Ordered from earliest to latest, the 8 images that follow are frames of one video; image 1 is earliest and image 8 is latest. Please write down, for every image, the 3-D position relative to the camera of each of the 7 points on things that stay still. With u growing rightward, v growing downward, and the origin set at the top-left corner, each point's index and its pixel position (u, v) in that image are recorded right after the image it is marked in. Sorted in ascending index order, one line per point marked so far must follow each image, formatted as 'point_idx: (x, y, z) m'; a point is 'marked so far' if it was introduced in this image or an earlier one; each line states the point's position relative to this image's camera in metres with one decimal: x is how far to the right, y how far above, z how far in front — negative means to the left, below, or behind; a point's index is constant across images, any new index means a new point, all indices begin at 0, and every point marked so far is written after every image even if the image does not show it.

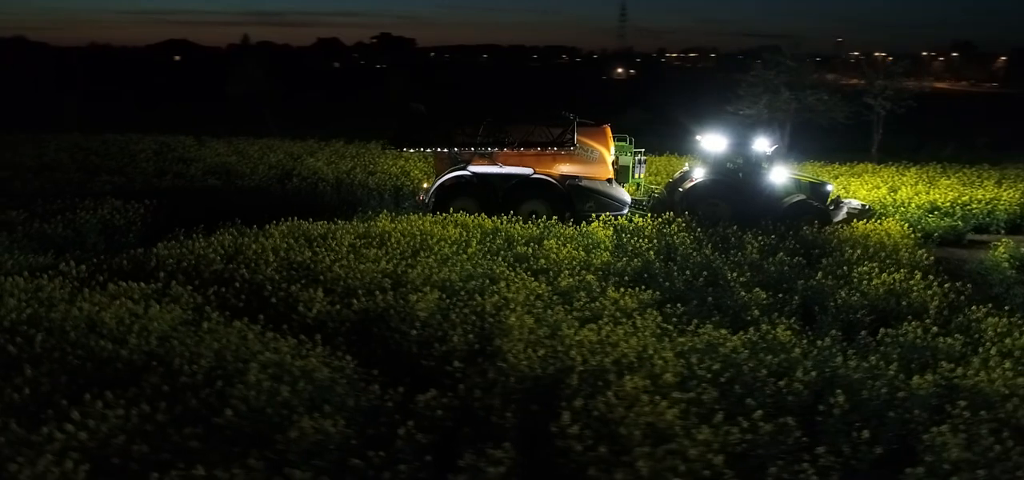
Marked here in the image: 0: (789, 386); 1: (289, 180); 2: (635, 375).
0: (+2.1, -1.1, +5.5) m
1: (-4.2, +1.1, +13.6) m
2: (+0.9, -1.0, +5.3) m
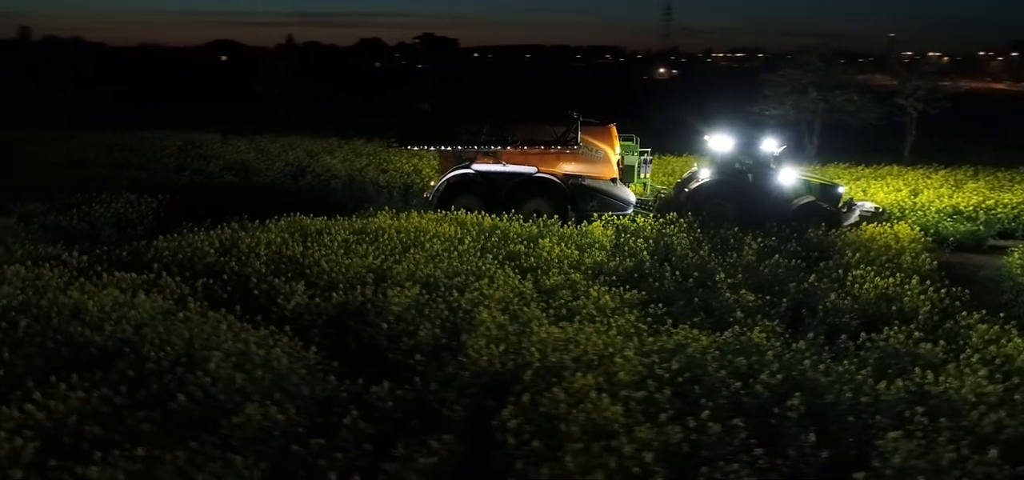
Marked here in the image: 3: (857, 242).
0: (+1.8, -1.1, +5.4) m
1: (-4.0, +1.2, +13.9) m
2: (+0.6, -1.0, +5.4) m
3: (+4.9, 0.0, +10.2) m
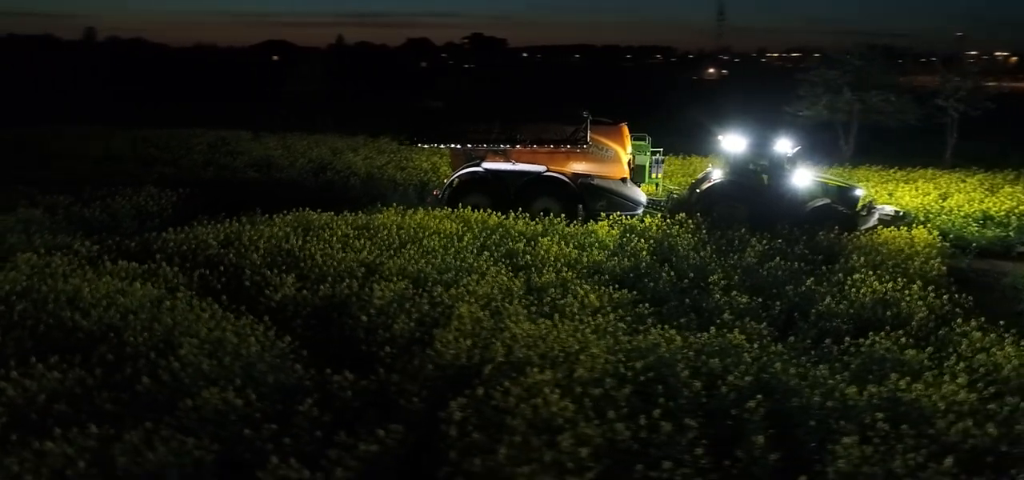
0: (+1.5, -1.1, +5.4) m
1: (-3.7, +1.3, +14.2) m
2: (+0.3, -1.0, +5.4) m
3: (+5.0, -0.1, +9.9) m
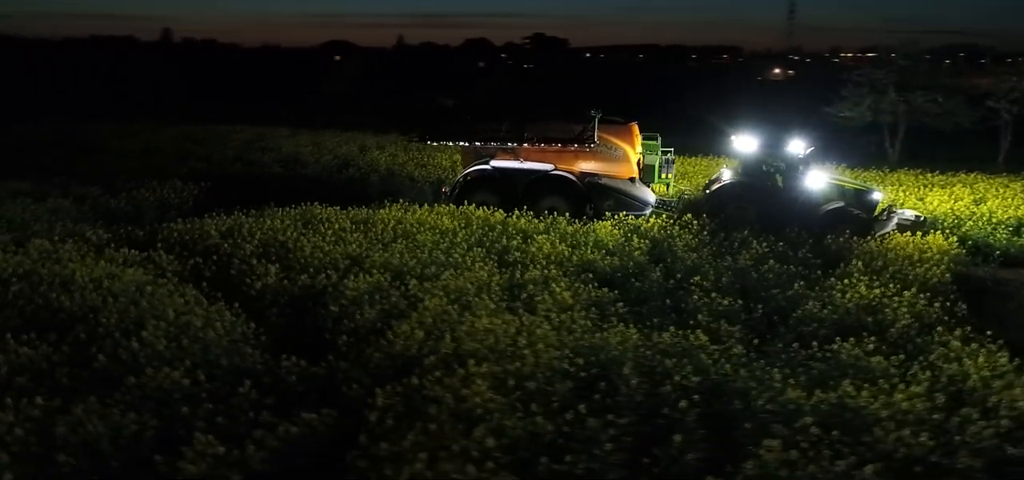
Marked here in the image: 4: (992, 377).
0: (+1.1, -1.1, +5.4) m
1: (-3.4, +1.4, +14.6) m
2: (-0.1, -0.9, +5.5) m
3: (+4.9, -0.1, +9.6) m
4: (+3.8, -1.1, +5.6) m
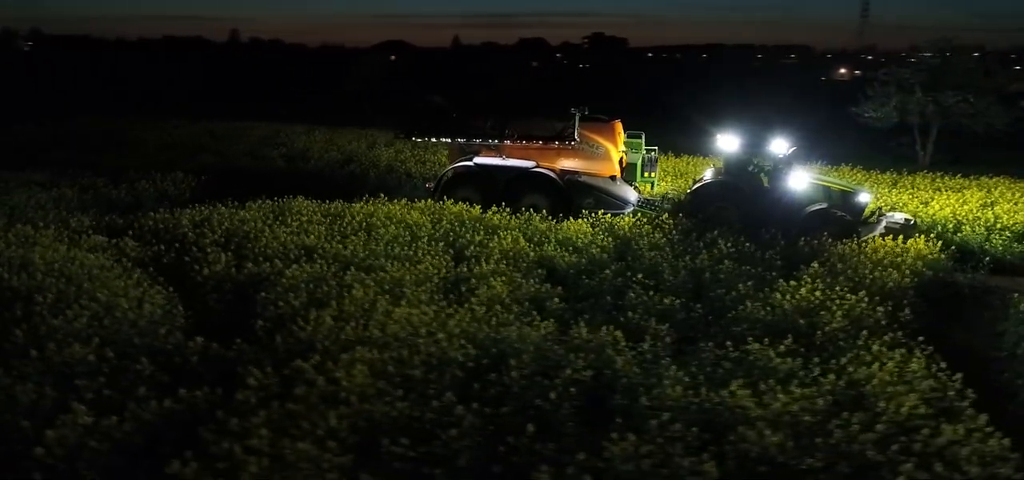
0: (+0.2, -1.1, +5.4) m
1: (-3.4, +1.6, +14.9) m
2: (-1.0, -0.9, +5.6) m
3: (+4.4, -0.2, +9.3) m
4: (+2.9, -1.1, +5.5) m
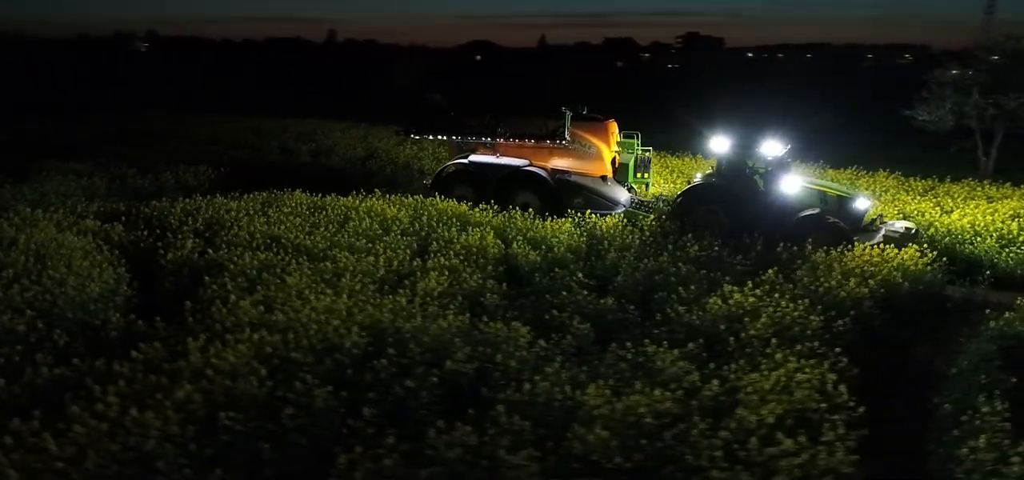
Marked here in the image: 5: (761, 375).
0: (-0.7, -1.0, +5.6) m
1: (-3.1, +1.7, +15.5) m
2: (-1.9, -0.8, +6.0) m
3: (+3.9, -0.3, +9.0) m
4: (+2.0, -1.1, +5.3) m
5: (+2.0, -1.1, +5.7) m
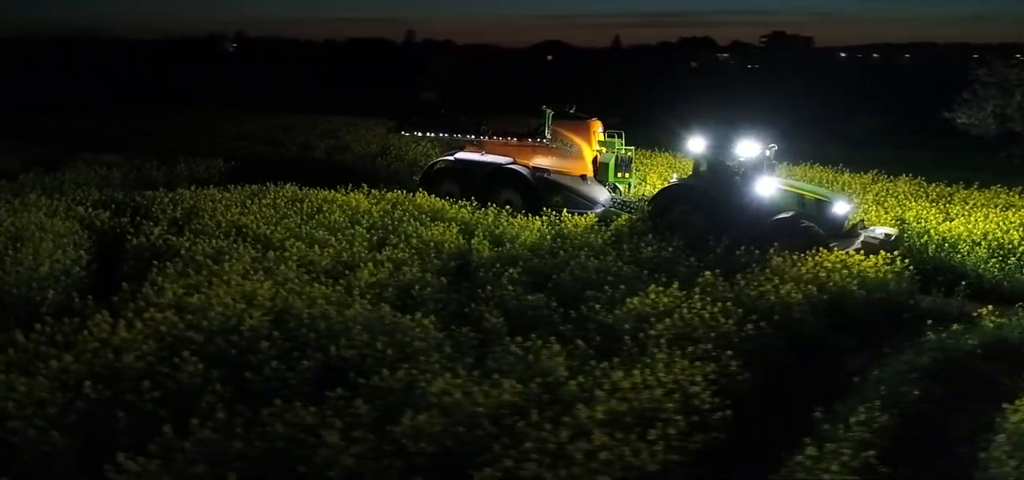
0: (-1.7, -0.9, +5.9) m
1: (-2.9, +1.8, +15.9) m
2: (-2.8, -0.7, +6.3) m
3: (+3.3, -0.3, +8.7) m
4: (+0.9, -1.1, +5.3) m
5: (+1.0, -1.1, +5.6) m
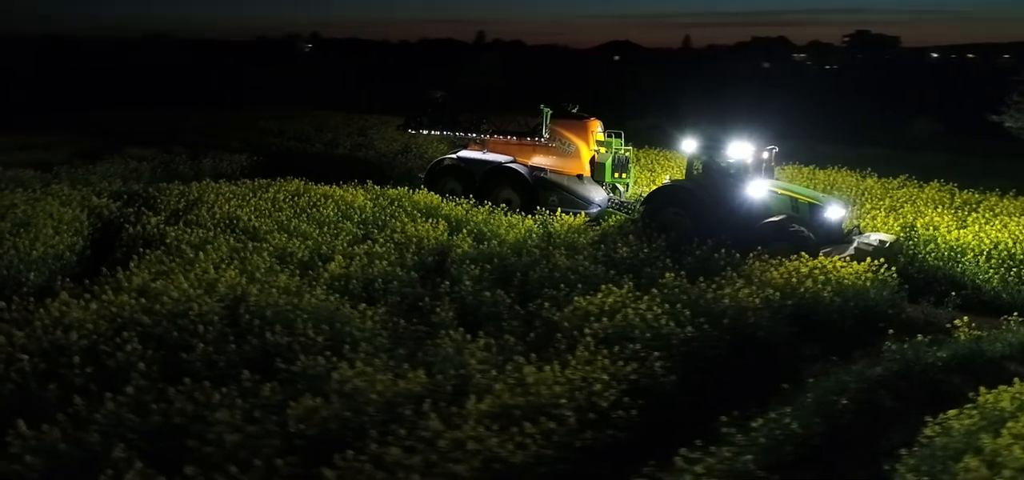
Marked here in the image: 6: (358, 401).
0: (-2.4, -0.9, +6.2) m
1: (-2.5, +1.9, +16.3) m
2: (-3.4, -0.6, +6.7) m
3: (+2.9, -0.4, +8.5) m
4: (+0.2, -1.1, +5.3) m
5: (+0.3, -1.0, +5.7) m
6: (-1.0, -1.1, +5.0) m
